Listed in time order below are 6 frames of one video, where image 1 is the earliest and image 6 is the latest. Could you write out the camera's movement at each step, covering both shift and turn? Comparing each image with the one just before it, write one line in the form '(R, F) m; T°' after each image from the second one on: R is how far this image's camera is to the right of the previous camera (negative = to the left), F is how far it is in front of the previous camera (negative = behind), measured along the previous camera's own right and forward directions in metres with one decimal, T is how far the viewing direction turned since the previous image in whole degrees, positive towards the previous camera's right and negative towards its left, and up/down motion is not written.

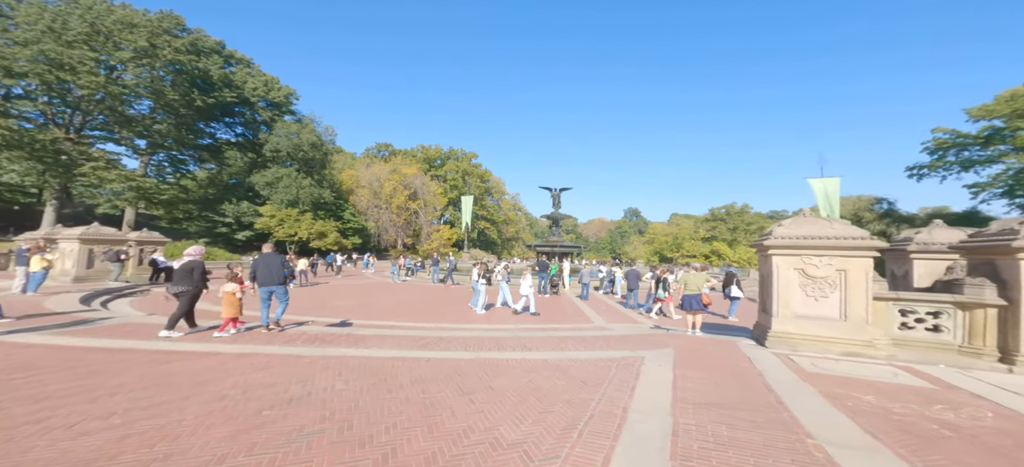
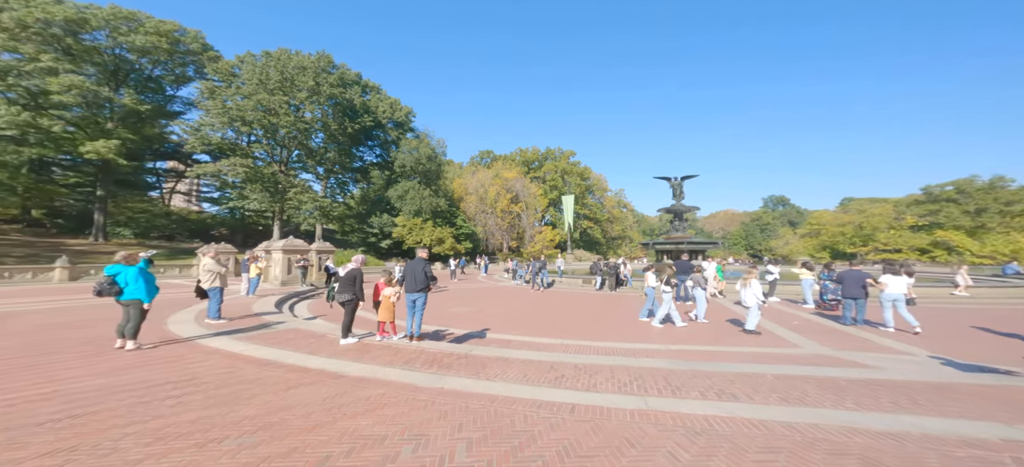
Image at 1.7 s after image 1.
(-0.7, +1.5) m; -15°
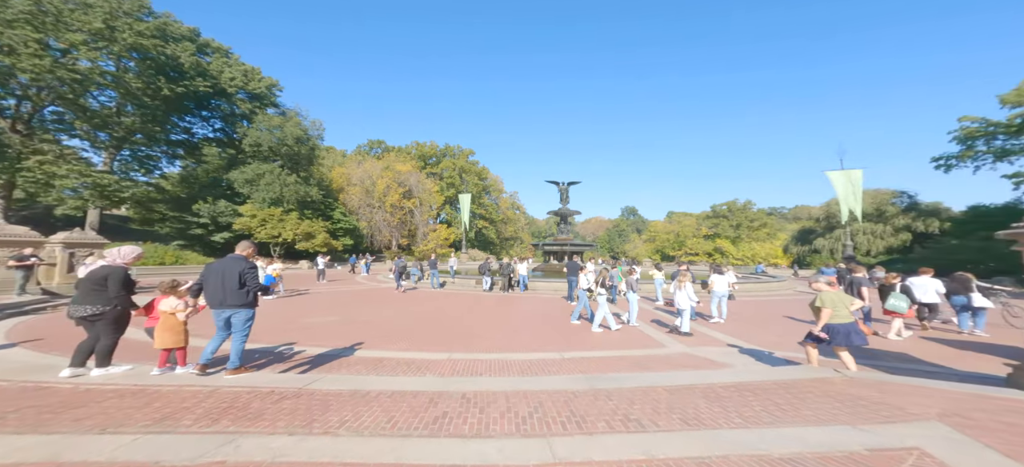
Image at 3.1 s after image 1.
(+0.2, +1.0) m; +16°
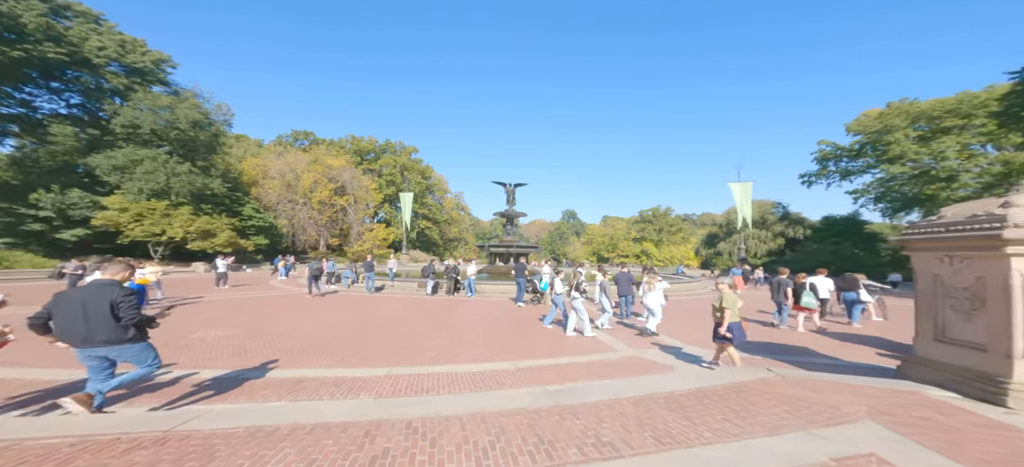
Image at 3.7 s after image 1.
(-0.1, +0.5) m; +9°
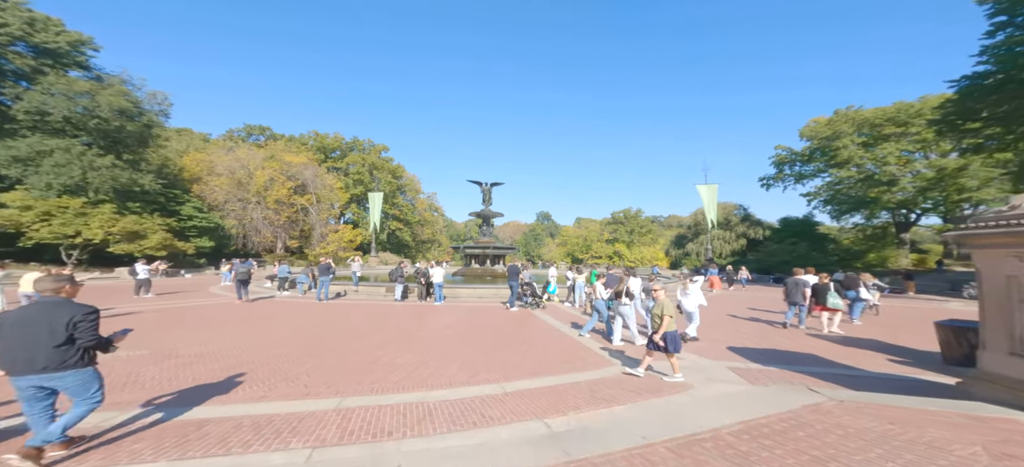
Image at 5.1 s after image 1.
(-0.2, +1.2) m; +4°
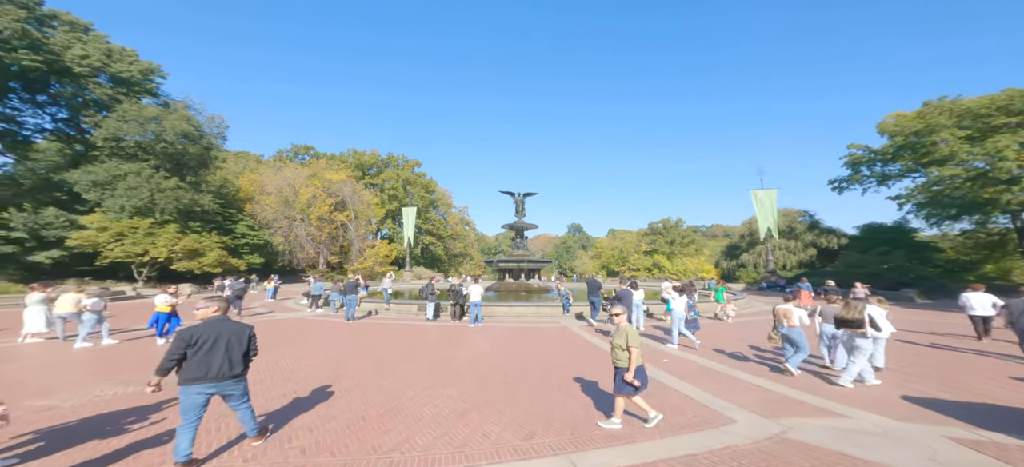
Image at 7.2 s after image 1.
(-0.4, +1.7) m; -5°
